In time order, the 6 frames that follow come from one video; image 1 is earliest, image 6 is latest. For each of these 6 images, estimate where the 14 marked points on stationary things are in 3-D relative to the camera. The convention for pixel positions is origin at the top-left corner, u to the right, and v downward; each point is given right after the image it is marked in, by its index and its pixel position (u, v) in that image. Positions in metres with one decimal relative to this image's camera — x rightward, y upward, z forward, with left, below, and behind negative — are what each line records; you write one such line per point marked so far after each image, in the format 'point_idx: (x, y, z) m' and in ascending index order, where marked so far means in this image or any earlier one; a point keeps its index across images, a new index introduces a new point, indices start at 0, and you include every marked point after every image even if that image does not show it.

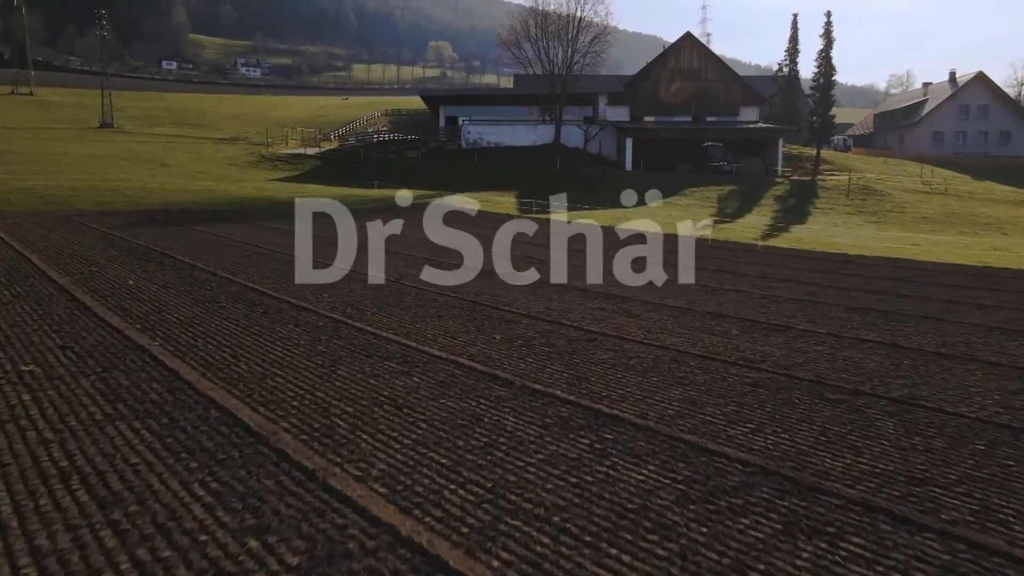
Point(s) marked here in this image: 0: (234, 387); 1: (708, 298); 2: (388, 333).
0: (-3.0, -1.1, +8.2) m
1: (+3.9, -0.2, +14.9) m
2: (-1.9, -0.7, +11.1) m
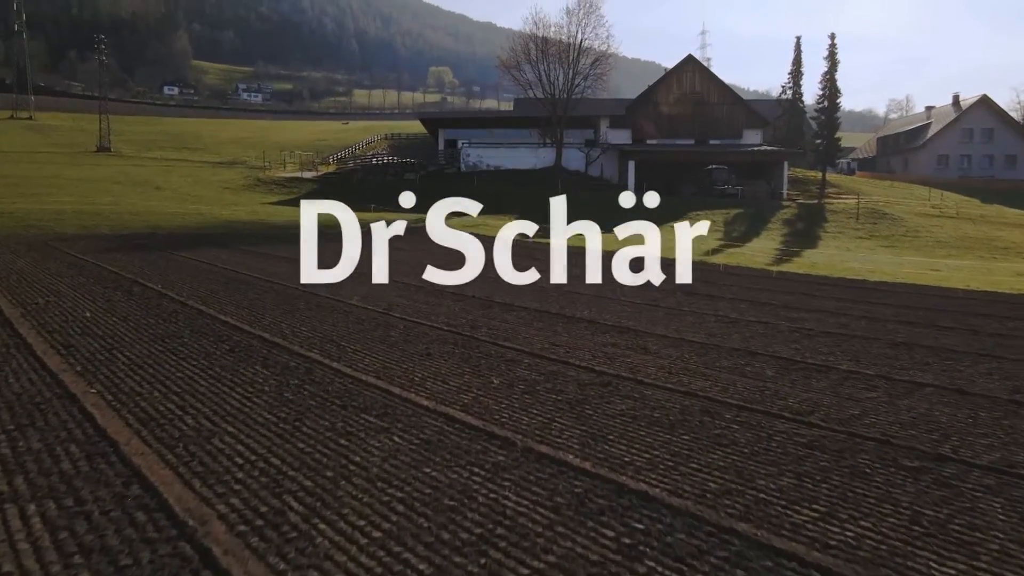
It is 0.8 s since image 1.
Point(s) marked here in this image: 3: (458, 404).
0: (-3.0, -1.5, +6.6) m
1: (+3.9, -0.8, +13.4) m
2: (-1.9, -1.1, +9.6) m
3: (-0.6, -1.3, +8.5) m
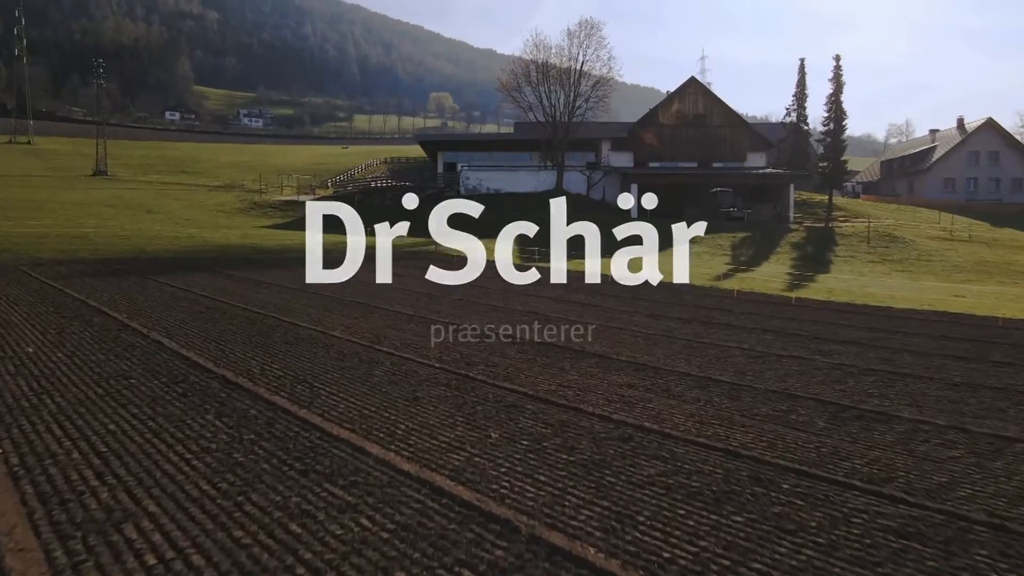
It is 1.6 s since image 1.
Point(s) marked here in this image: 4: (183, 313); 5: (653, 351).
0: (-3.0, -1.7, +5.0) m
1: (+3.9, -1.2, +11.8) m
2: (-1.9, -1.5, +7.9) m
3: (-0.6, -1.6, +6.9) m
4: (-7.2, -0.5, +16.3) m
5: (+2.5, -1.1, +13.2) m
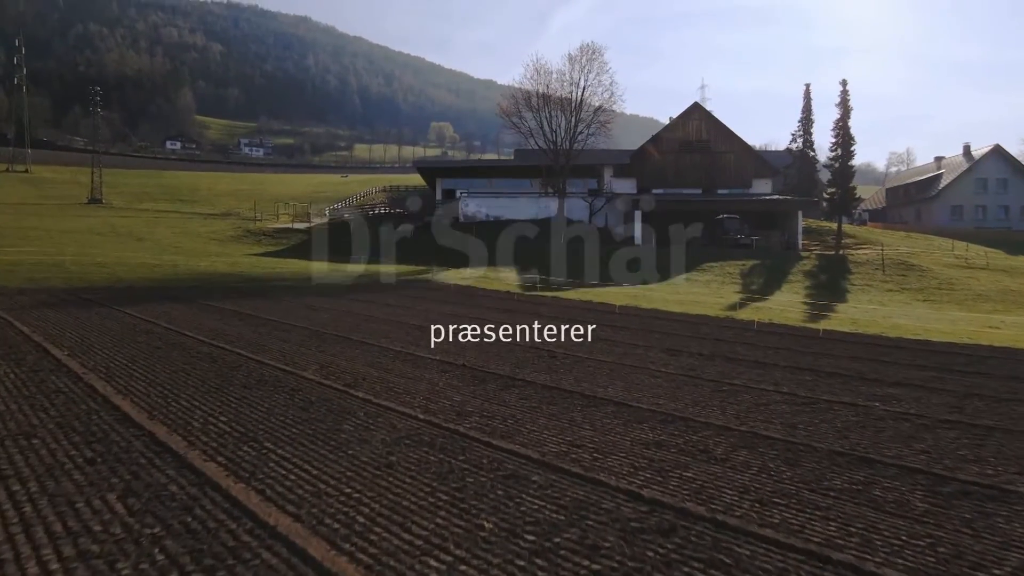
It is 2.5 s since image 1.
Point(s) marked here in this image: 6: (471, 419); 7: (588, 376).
0: (-3.0, -1.9, +3.0) m
1: (+3.9, -1.7, +9.7) m
2: (-1.9, -1.8, +5.9) m
3: (-0.6, -1.9, +4.8) m
4: (-7.2, -1.2, +14.3) m
5: (+2.5, -1.6, +11.2) m
6: (-0.5, -1.6, +9.5) m
7: (+1.3, -1.5, +12.8) m
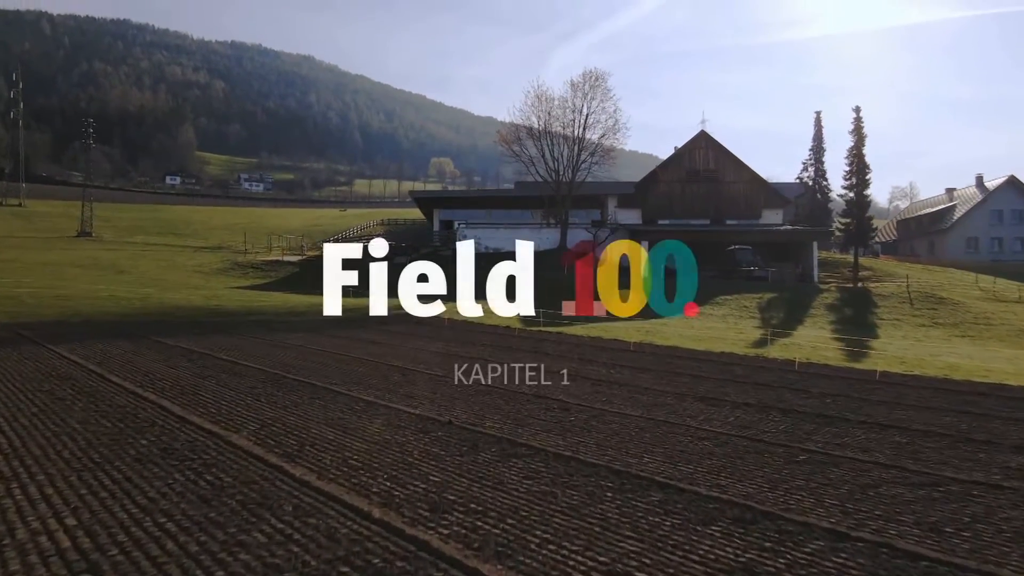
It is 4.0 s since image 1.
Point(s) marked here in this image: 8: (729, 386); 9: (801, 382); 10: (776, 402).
0: (-3.0, -1.9, -0.2) m
1: (+3.9, -2.0, +6.6) m
2: (-1.9, -1.9, +2.7) m
3: (-0.6, -2.0, +1.7) m
4: (-7.2, -1.7, +11.2) m
5: (+2.5, -2.0, +8.0) m
6: (-0.5, -1.9, +6.3) m
7: (+1.3, -1.9, +9.6) m
8: (+4.5, -2.0, +15.3) m
9: (+6.3, -2.1, +16.2) m
10: (+4.8, -2.1, +13.4) m
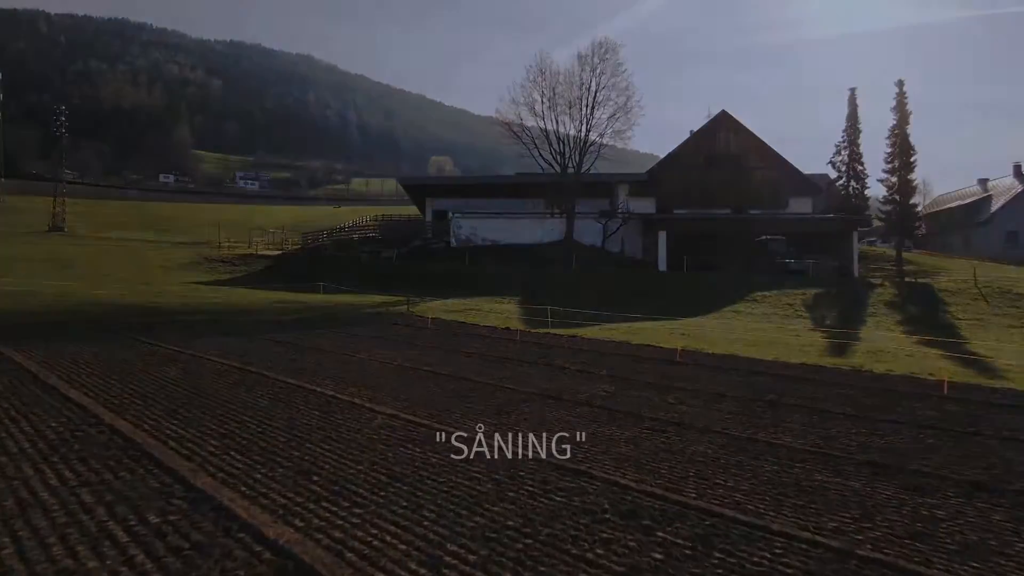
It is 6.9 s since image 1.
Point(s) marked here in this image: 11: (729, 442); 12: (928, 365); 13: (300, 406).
0: (-3.0, -1.6, -6.8) m
1: (+3.9, -1.7, 0.0) m
2: (-1.9, -1.6, -3.8) m
3: (-0.6, -1.7, -4.9) m
4: (-7.2, -1.4, +4.6) m
5: (+2.5, -1.7, +1.4) m
6: (-0.5, -1.6, -0.2) m
7: (+1.3, -1.6, +3.0) m
8: (+4.5, -1.7, +8.8) m
9: (+6.4, -1.8, +9.7) m
10: (+4.8, -1.8, +6.8) m
11: (+2.5, -1.7, +8.6) m
12: (+10.3, -1.9, +18.2) m
13: (-2.6, -1.5, +9.3) m
